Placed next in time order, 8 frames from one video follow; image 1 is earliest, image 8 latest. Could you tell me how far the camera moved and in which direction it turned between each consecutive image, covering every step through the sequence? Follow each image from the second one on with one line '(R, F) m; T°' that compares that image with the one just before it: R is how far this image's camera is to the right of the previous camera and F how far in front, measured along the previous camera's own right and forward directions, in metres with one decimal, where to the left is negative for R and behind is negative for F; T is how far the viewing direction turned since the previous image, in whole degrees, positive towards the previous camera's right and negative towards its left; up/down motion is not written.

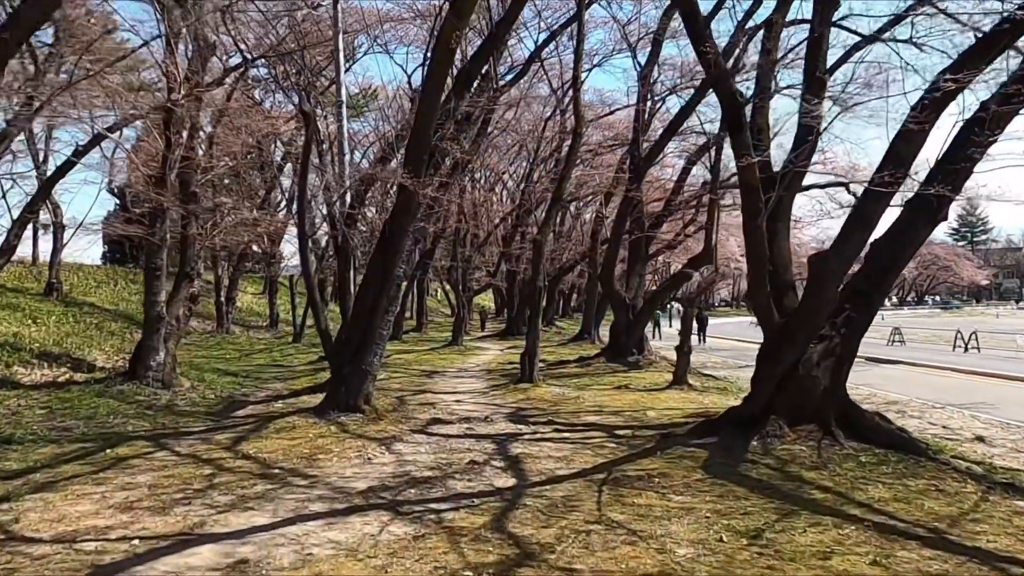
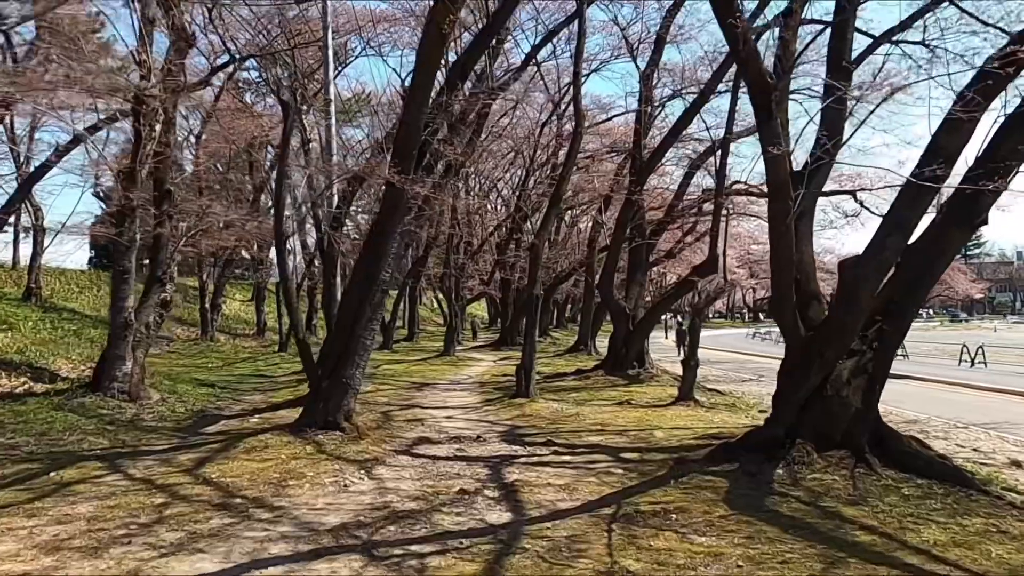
(0.0, +0.9) m; 0°
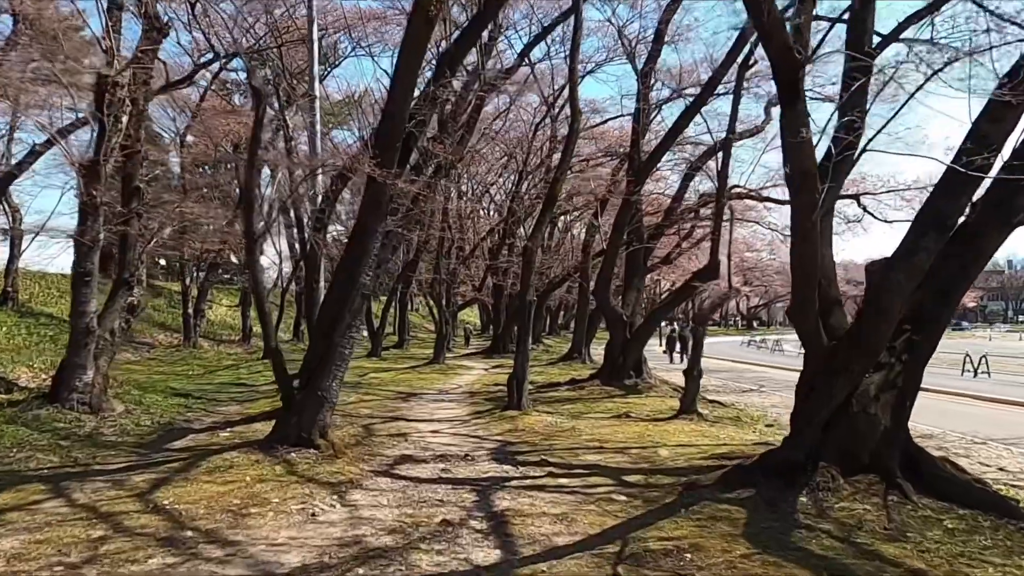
(0.0, +0.8) m; +1°
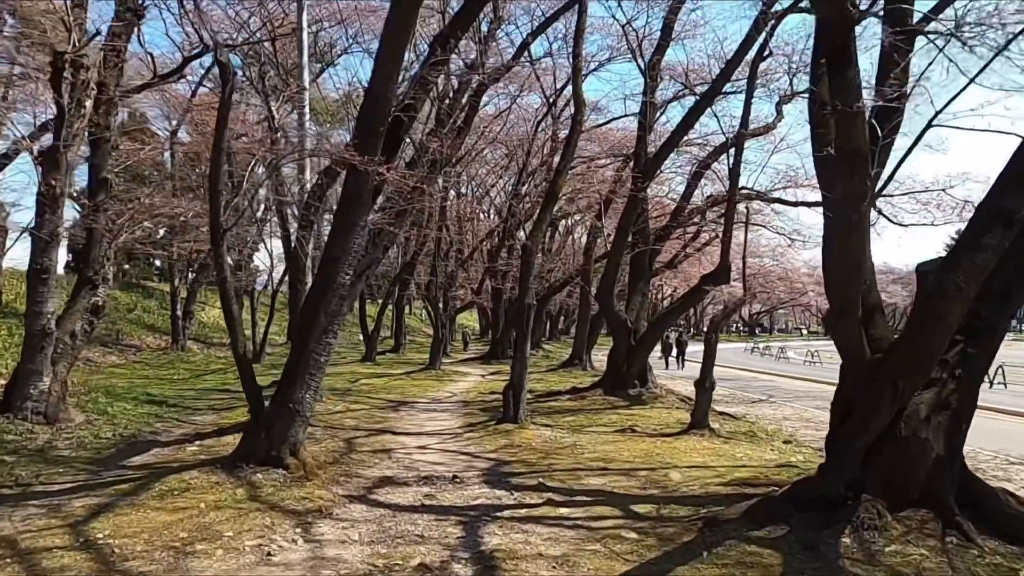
(+0.1, +0.9) m; 0°
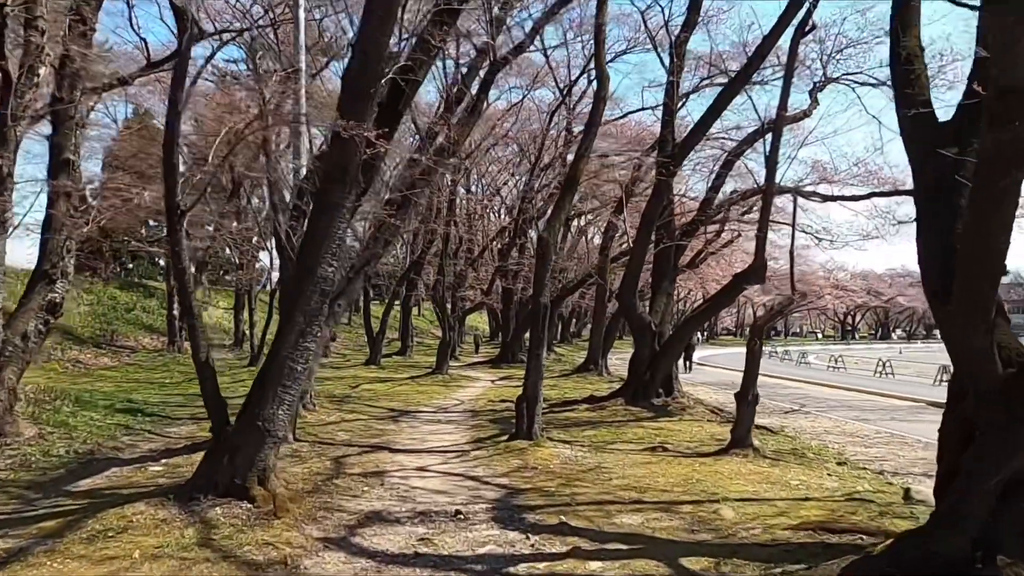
(-0.1, +1.4) m; -1°
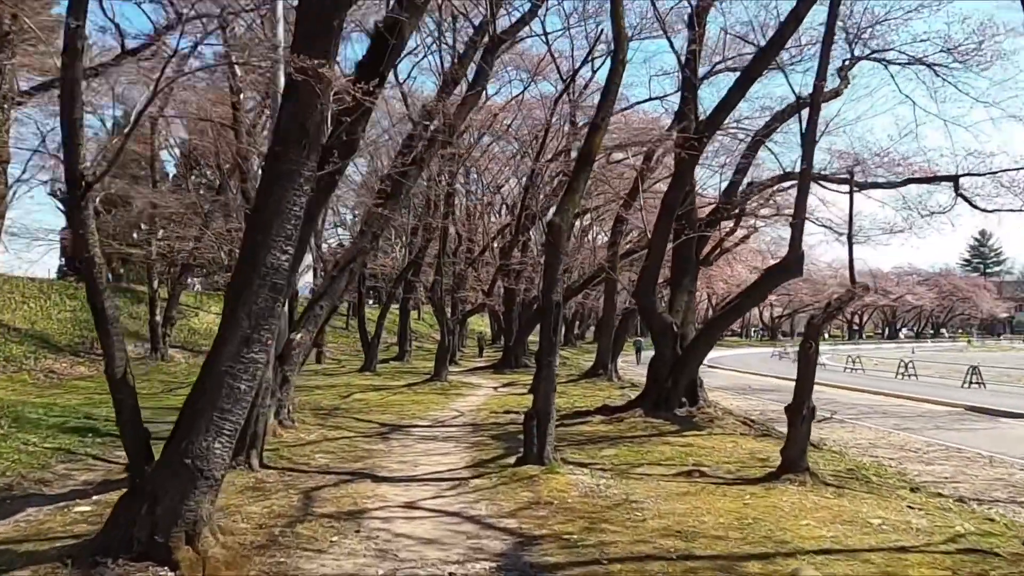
(-0.1, +1.5) m; 0°
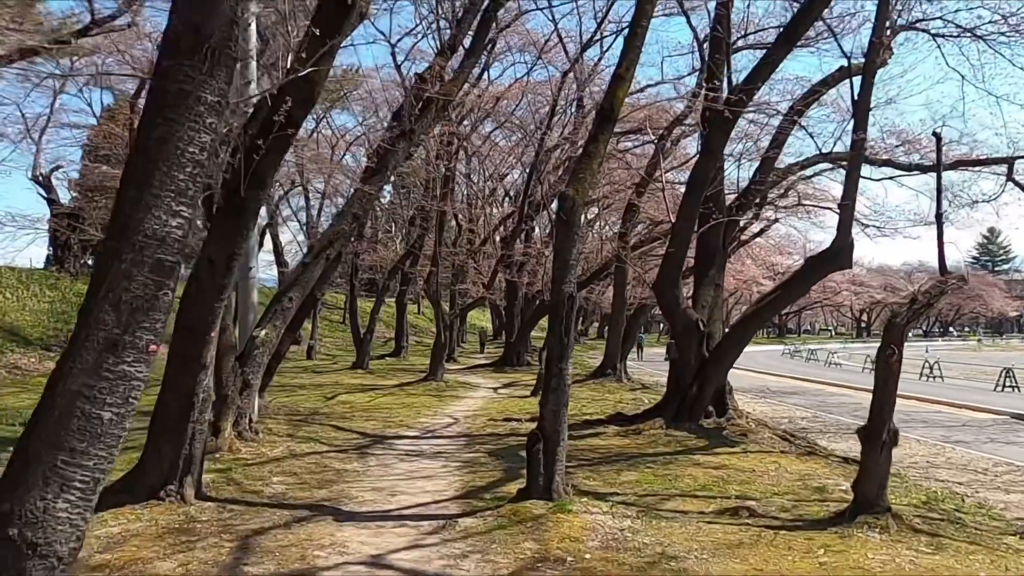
(0.0, +1.7) m; 0°
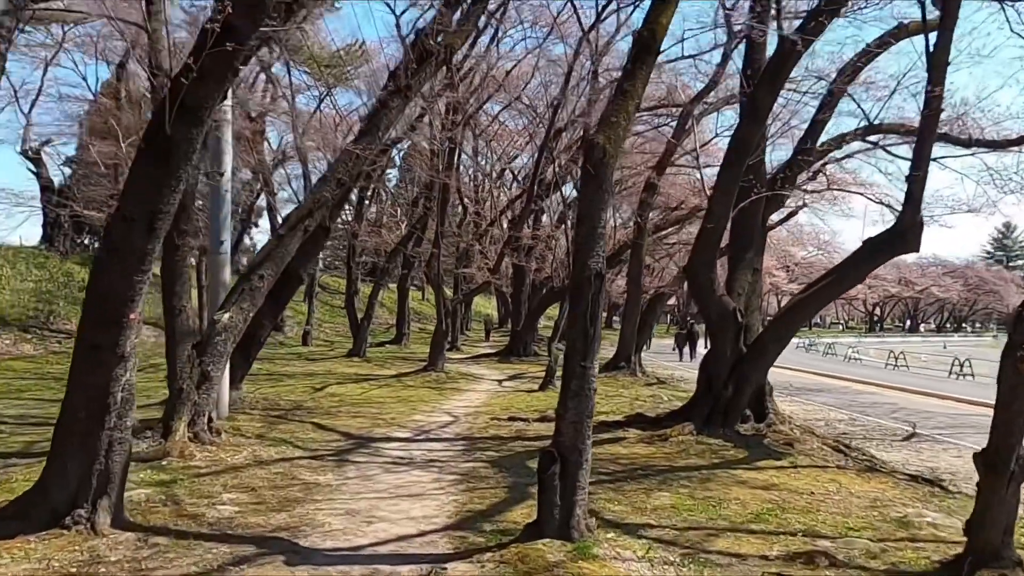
(0.0, +1.5) m; 0°
